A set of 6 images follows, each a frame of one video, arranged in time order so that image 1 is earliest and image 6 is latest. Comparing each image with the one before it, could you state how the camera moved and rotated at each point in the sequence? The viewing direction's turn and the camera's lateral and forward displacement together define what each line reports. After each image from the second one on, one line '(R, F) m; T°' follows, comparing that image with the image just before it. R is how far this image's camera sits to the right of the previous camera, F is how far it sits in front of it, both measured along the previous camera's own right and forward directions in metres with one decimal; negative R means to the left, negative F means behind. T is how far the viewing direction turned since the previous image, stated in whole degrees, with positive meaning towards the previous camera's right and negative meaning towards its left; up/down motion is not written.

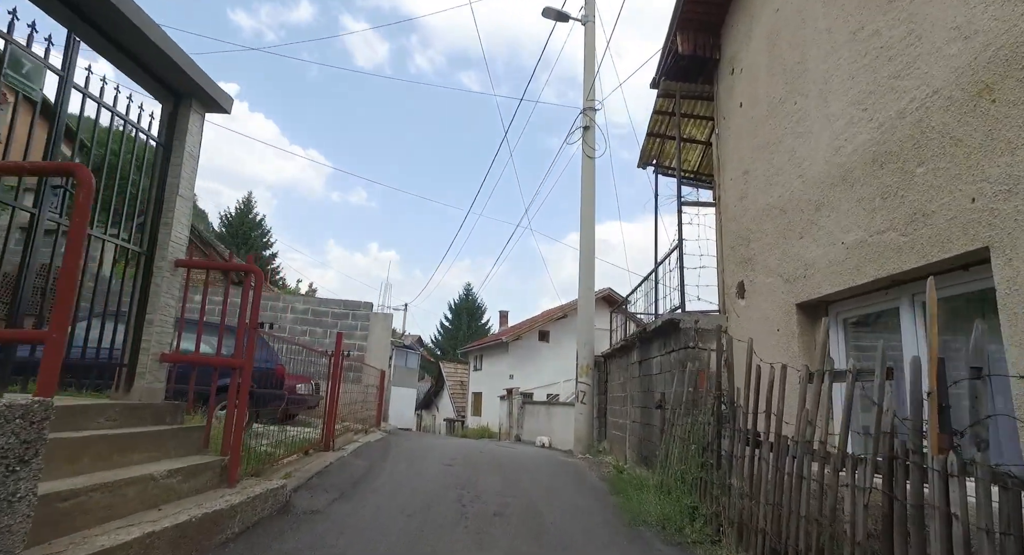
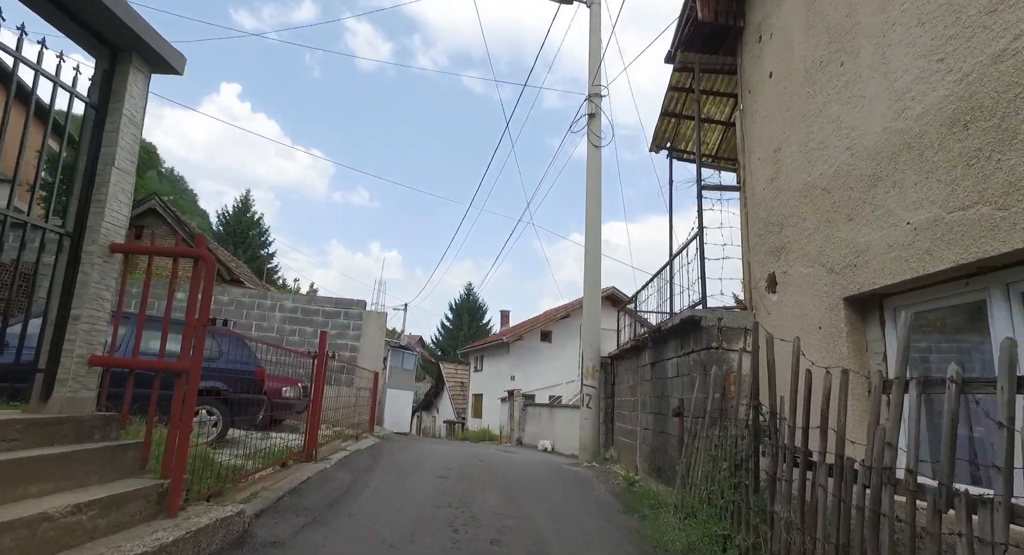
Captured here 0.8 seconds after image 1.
(0.0, +0.7) m; 0°
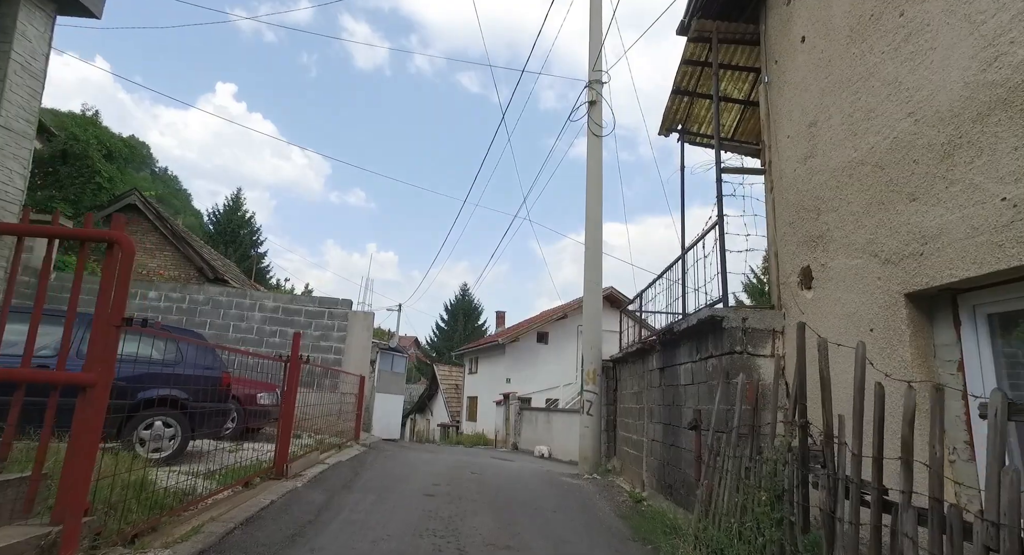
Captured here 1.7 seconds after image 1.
(0.0, +0.7) m; 0°
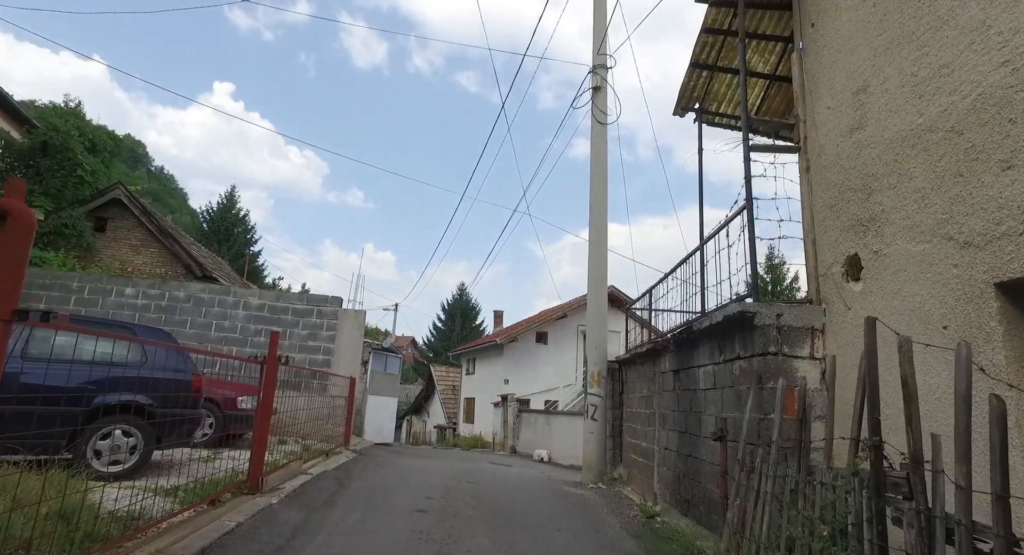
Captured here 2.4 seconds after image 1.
(0.0, +0.6) m; 0°
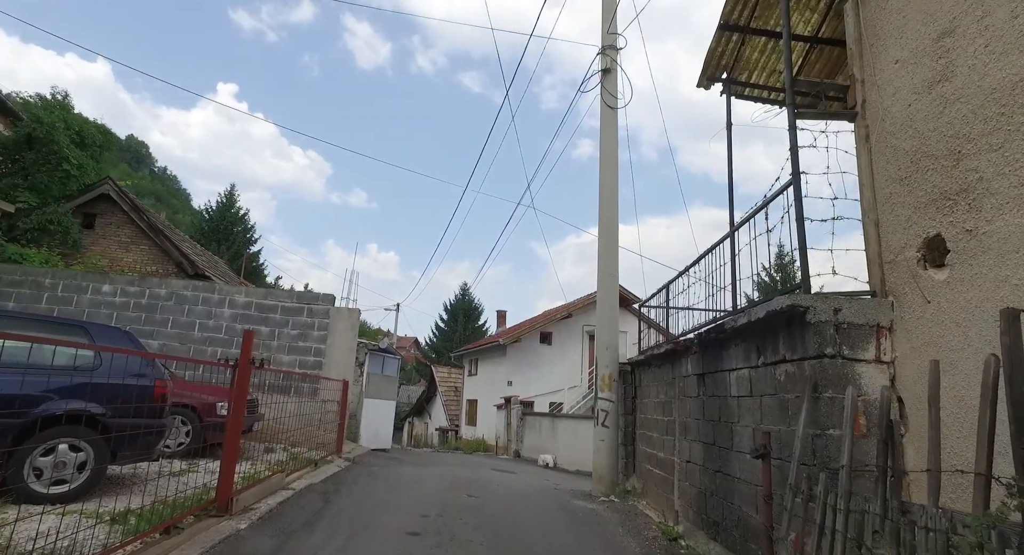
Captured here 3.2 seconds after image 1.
(0.0, +0.7) m; 0°
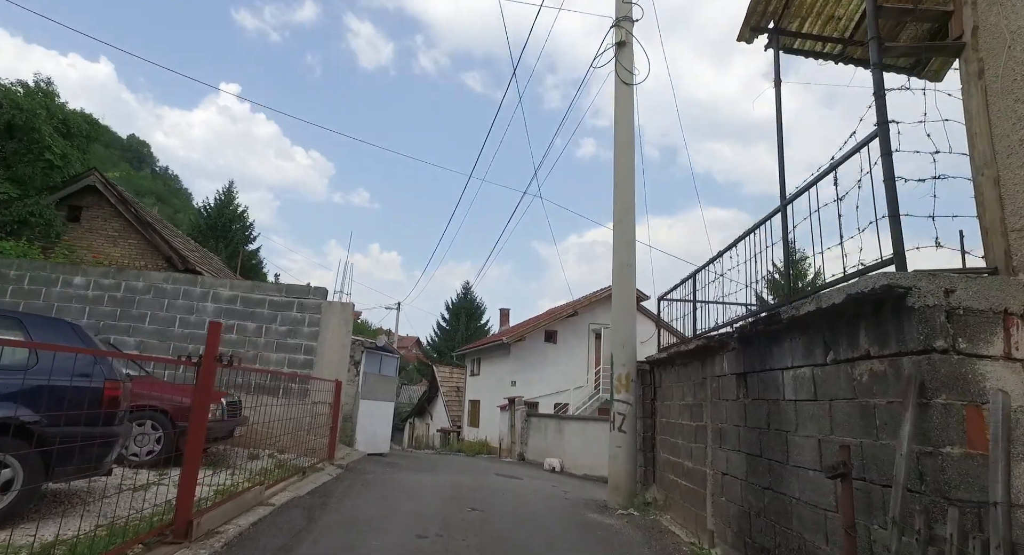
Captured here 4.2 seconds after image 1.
(-0.1, +0.8) m; 0°
